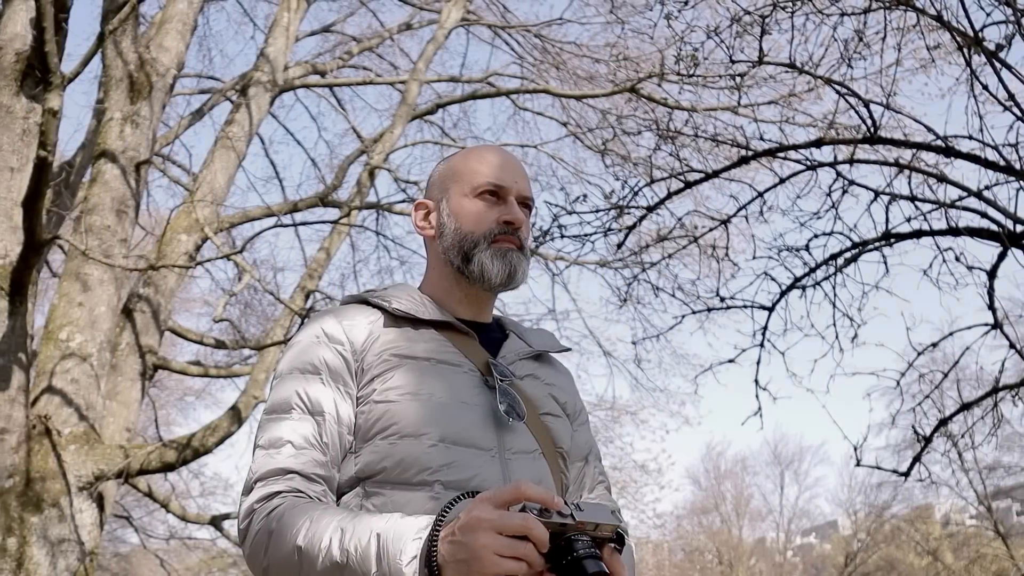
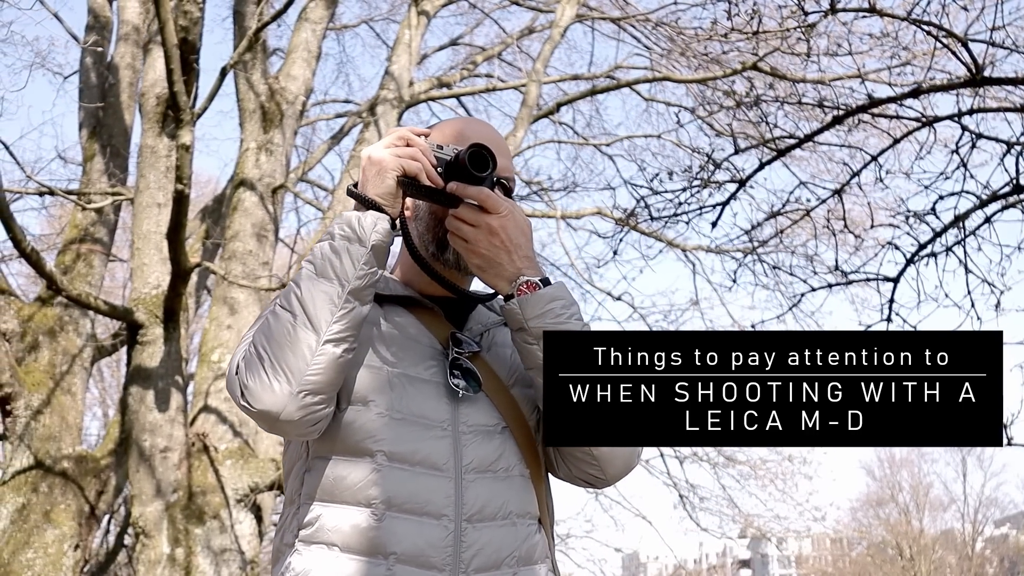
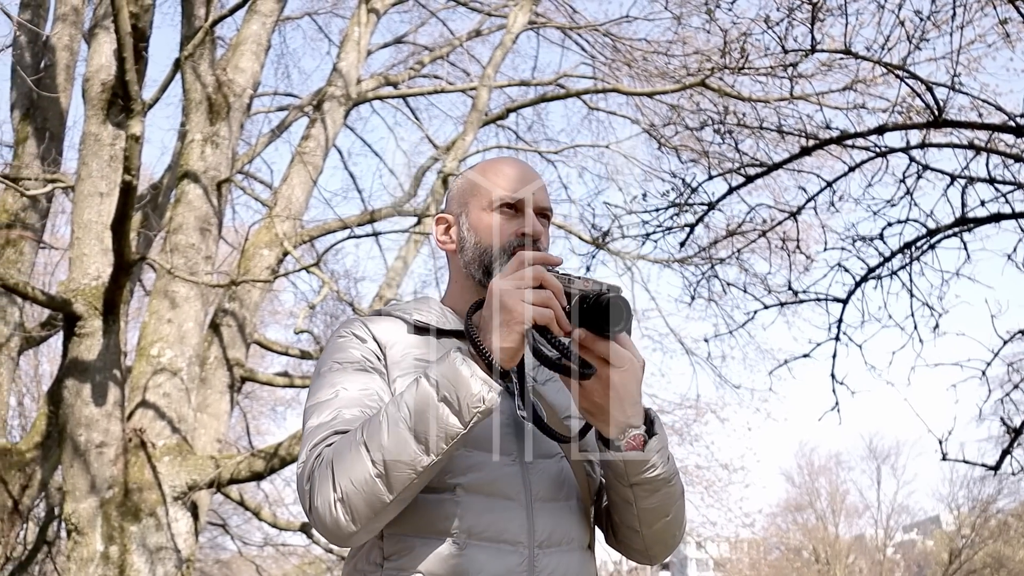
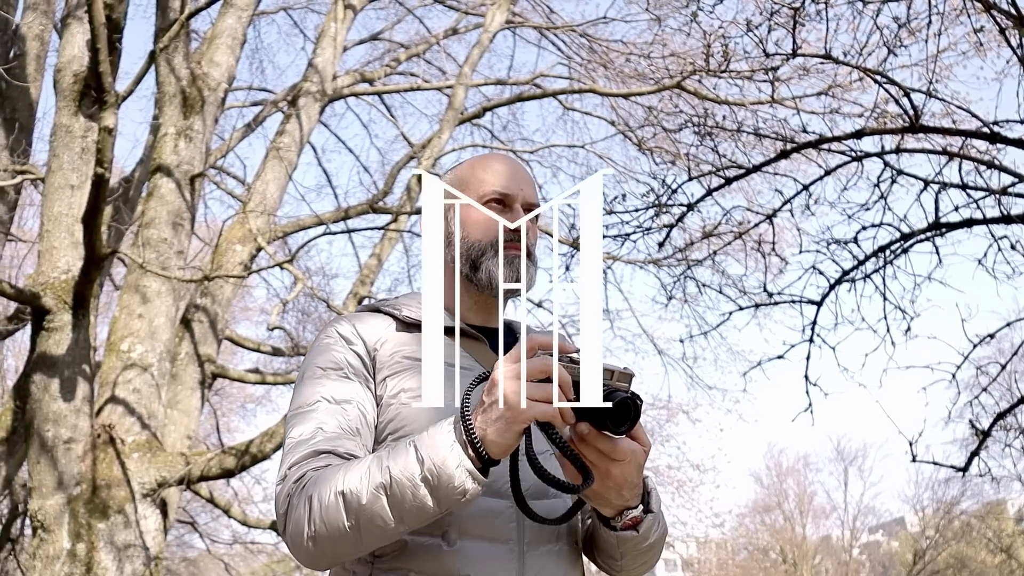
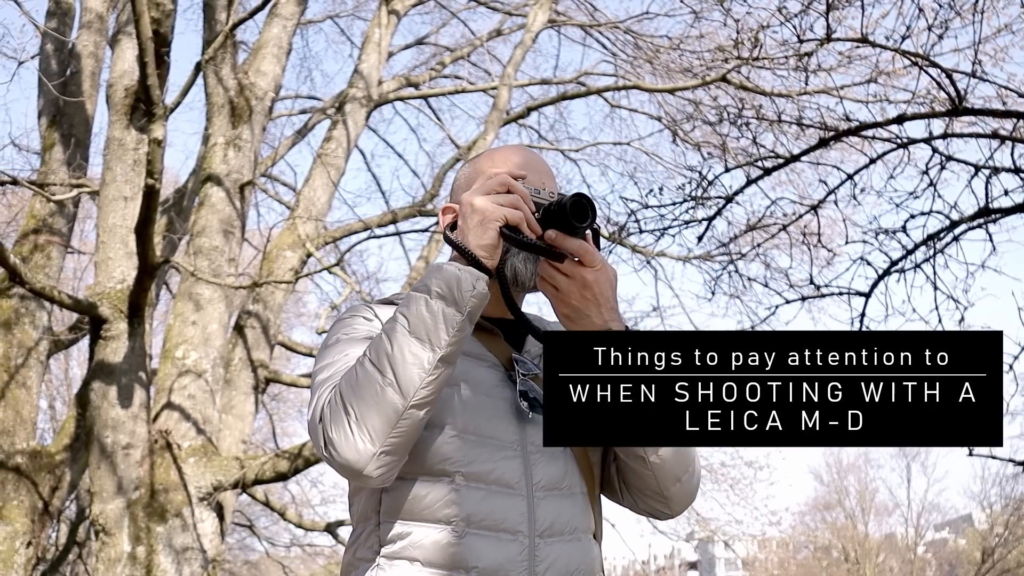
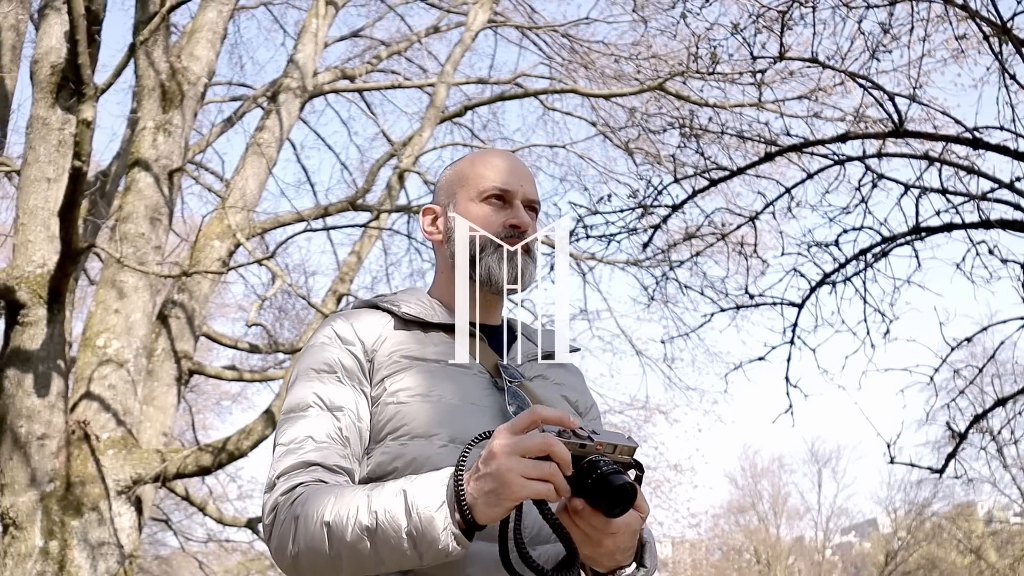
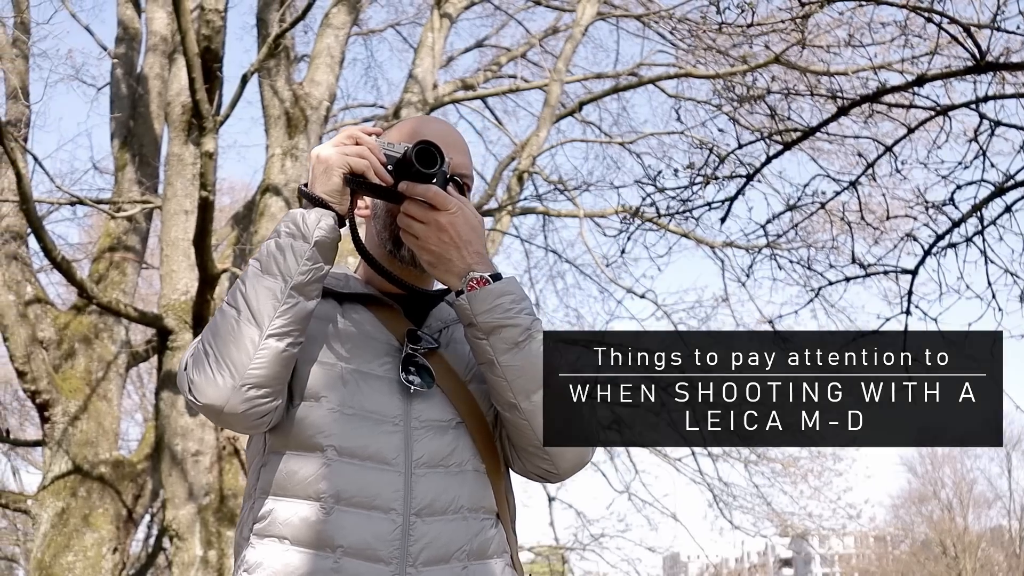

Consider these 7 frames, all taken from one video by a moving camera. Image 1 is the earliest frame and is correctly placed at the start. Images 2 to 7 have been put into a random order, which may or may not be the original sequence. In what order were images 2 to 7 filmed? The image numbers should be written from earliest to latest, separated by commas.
6, 4, 3, 5, 2, 7
